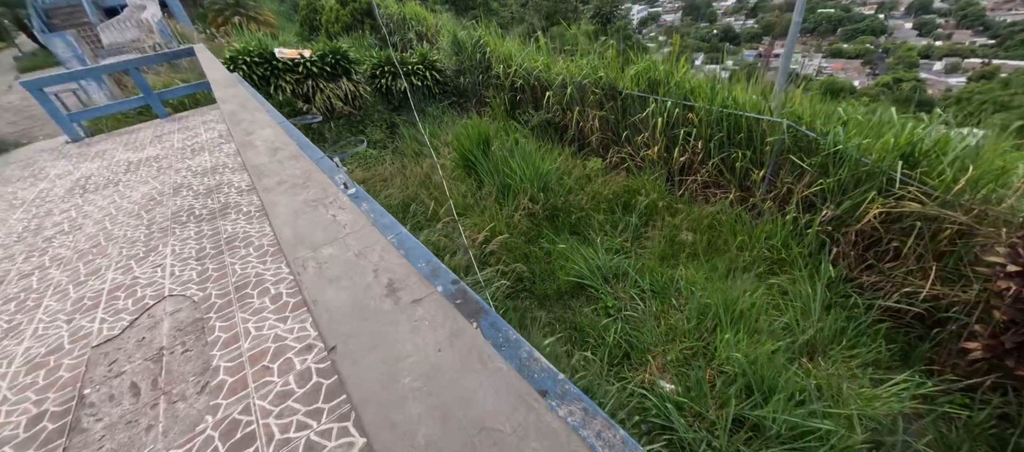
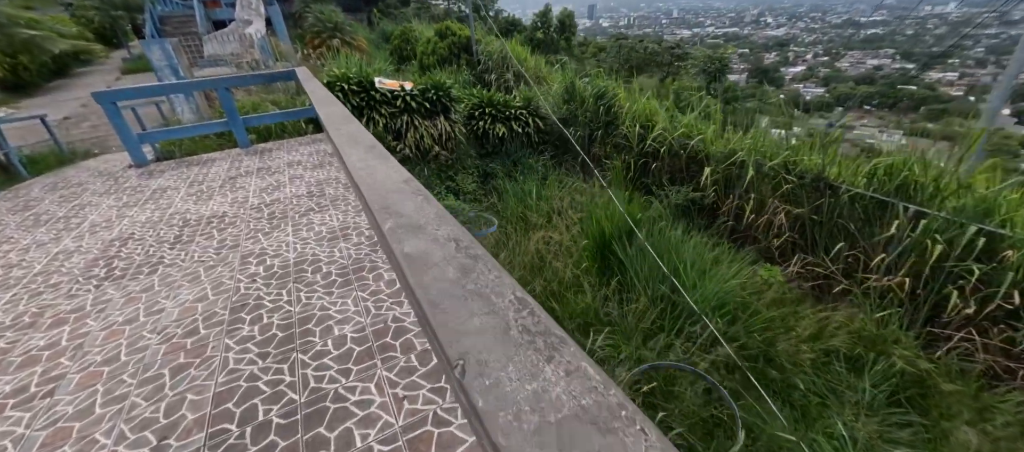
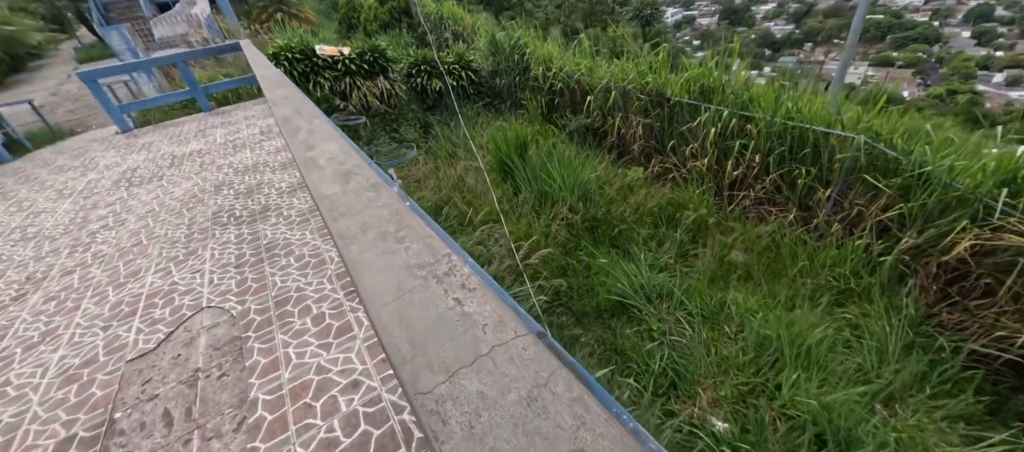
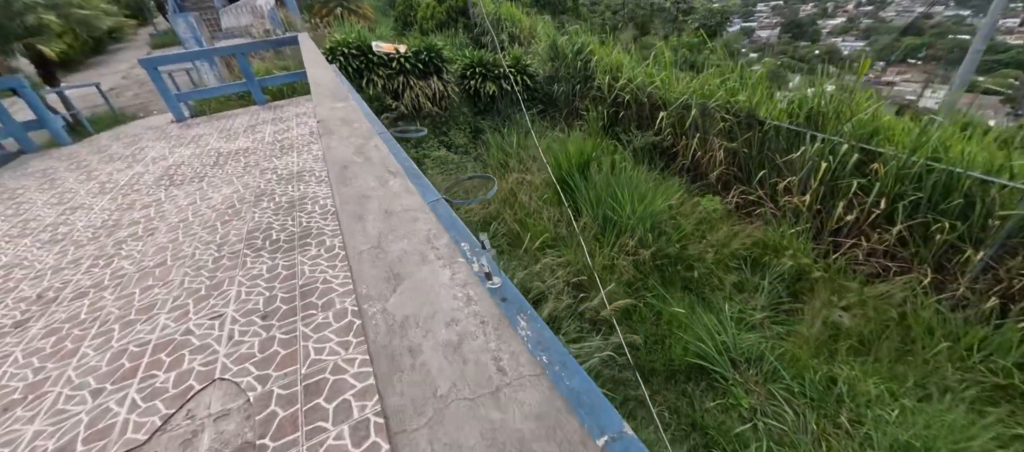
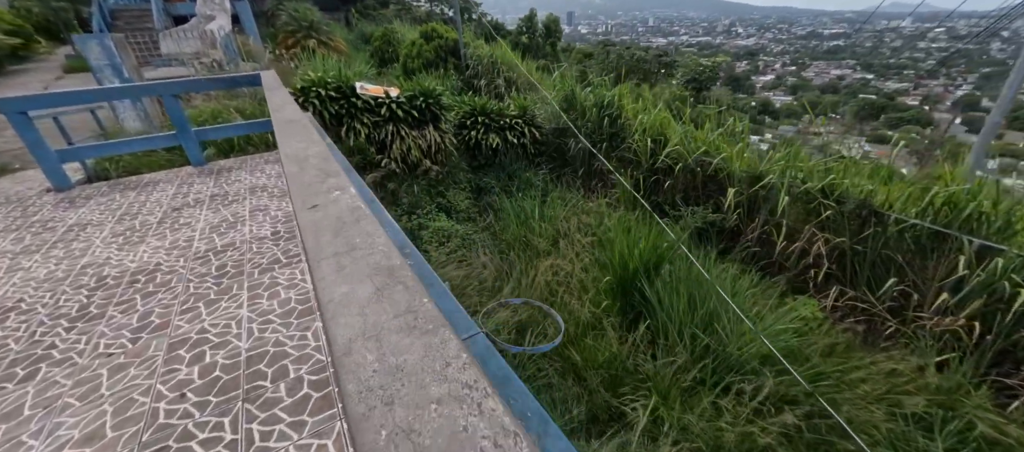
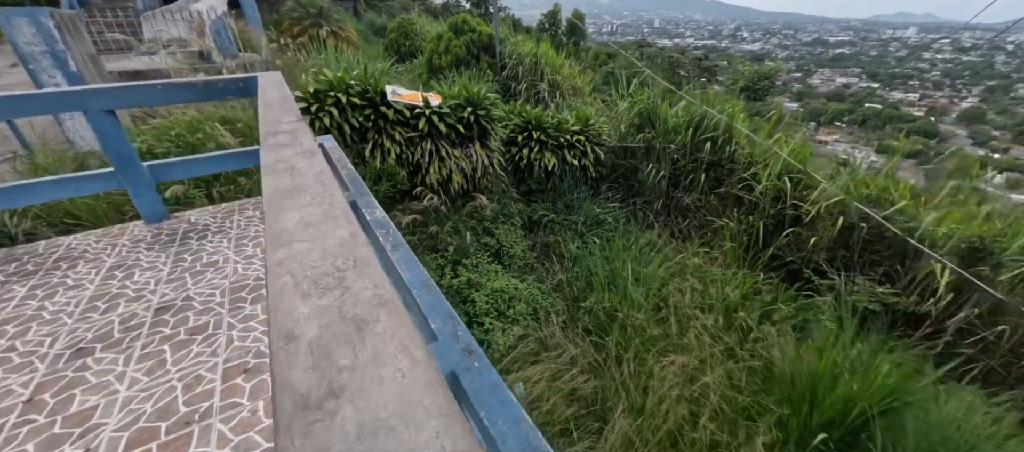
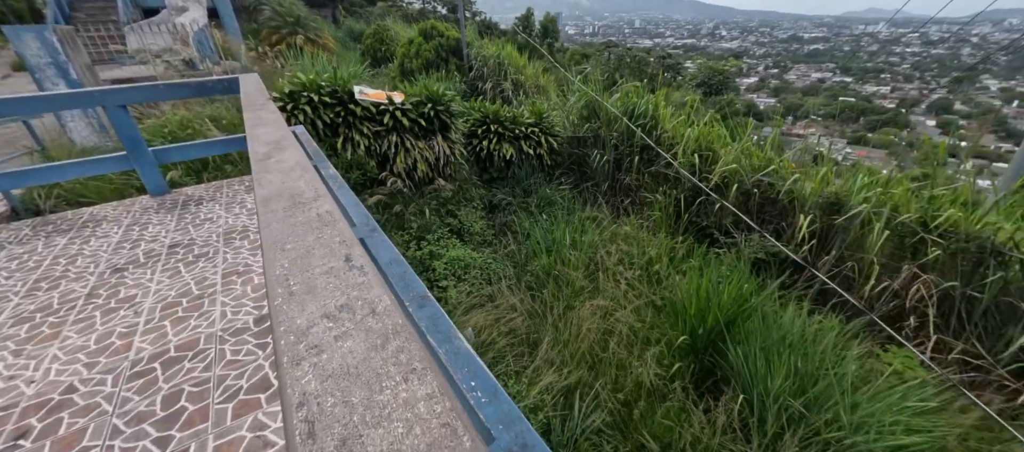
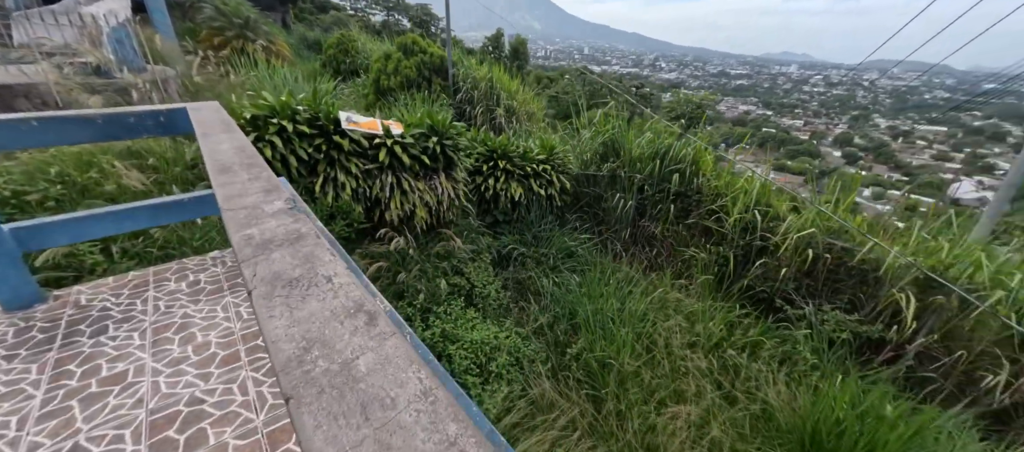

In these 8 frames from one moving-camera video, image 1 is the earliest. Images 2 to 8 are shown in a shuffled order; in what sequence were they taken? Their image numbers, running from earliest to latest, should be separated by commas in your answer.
3, 4, 2, 5, 7, 6, 8
